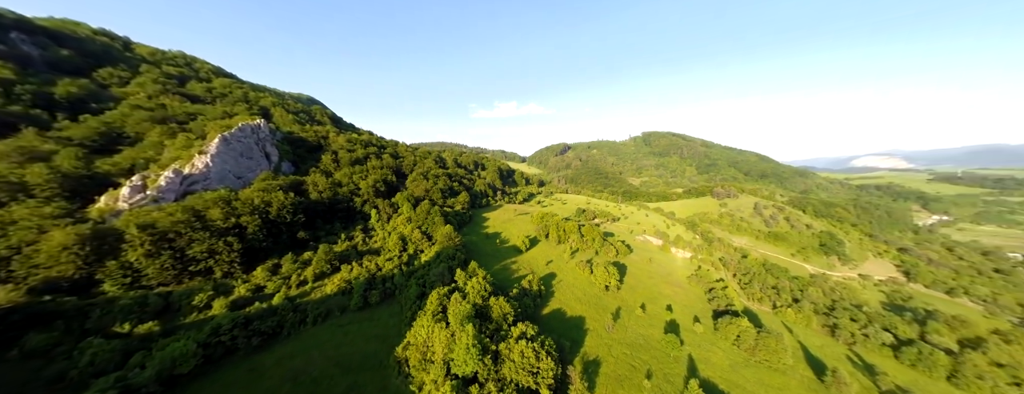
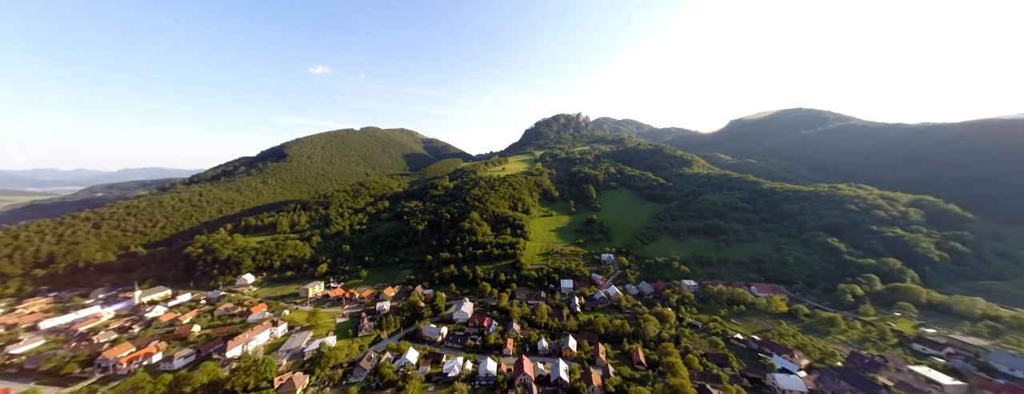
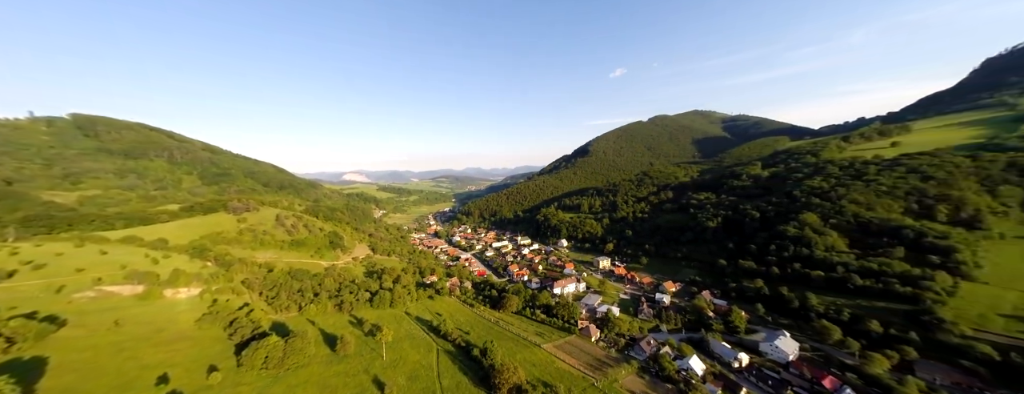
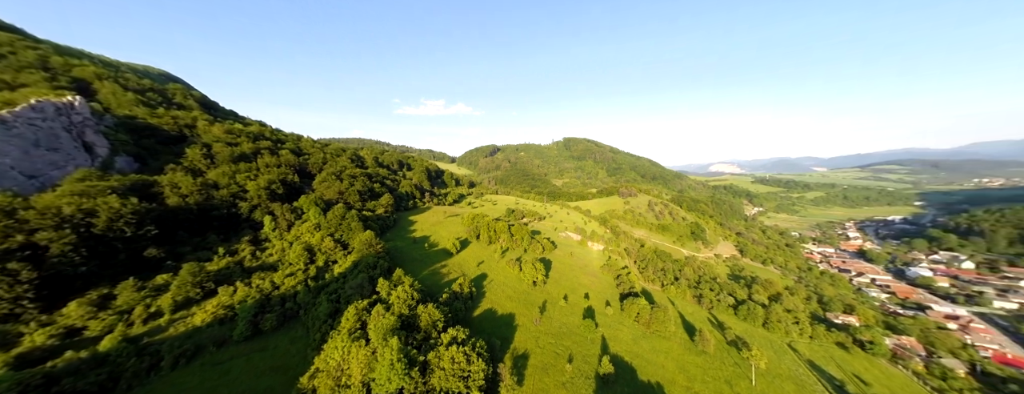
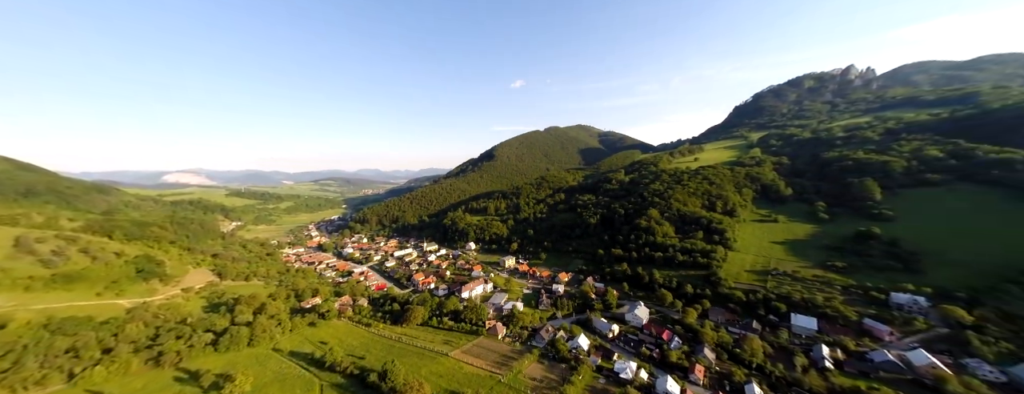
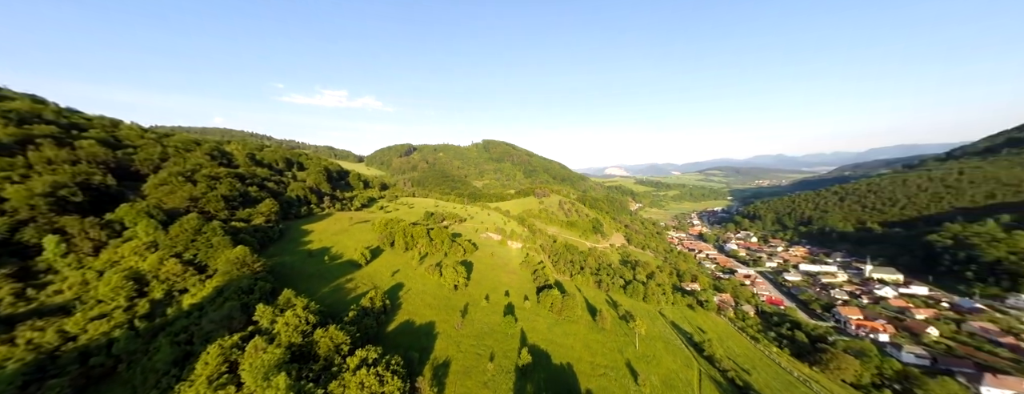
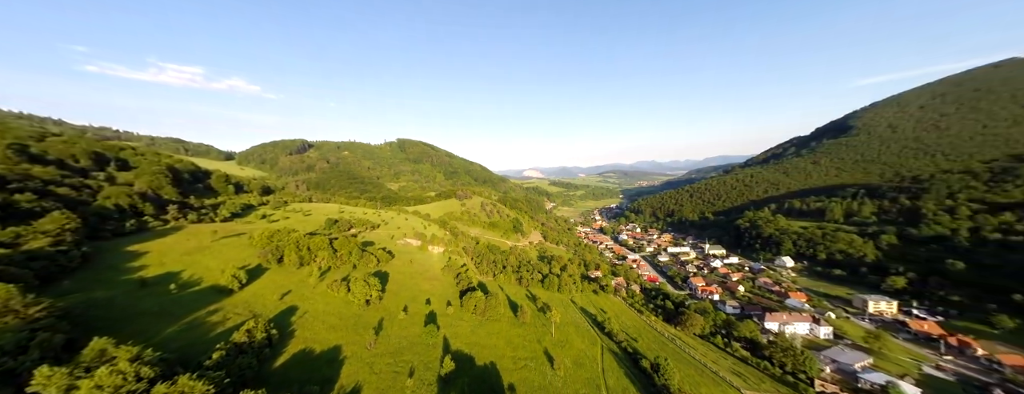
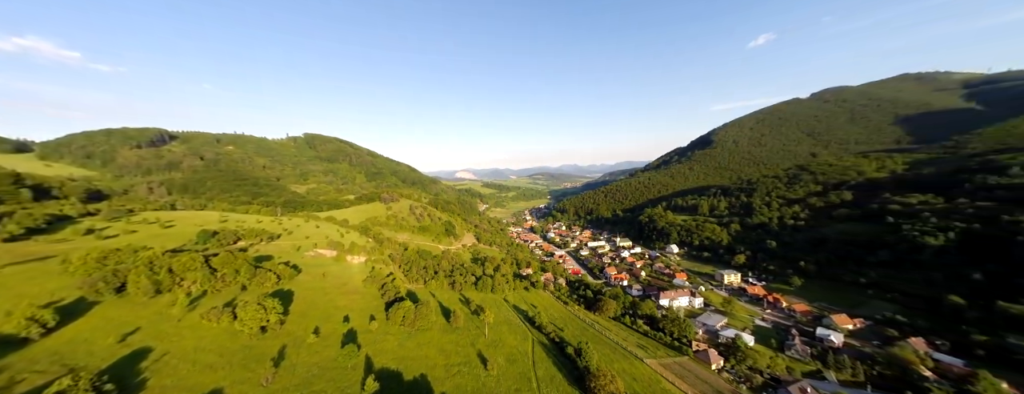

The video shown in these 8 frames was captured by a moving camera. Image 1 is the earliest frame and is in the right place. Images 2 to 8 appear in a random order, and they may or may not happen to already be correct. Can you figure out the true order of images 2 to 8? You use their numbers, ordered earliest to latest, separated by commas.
4, 6, 7, 8, 3, 5, 2
